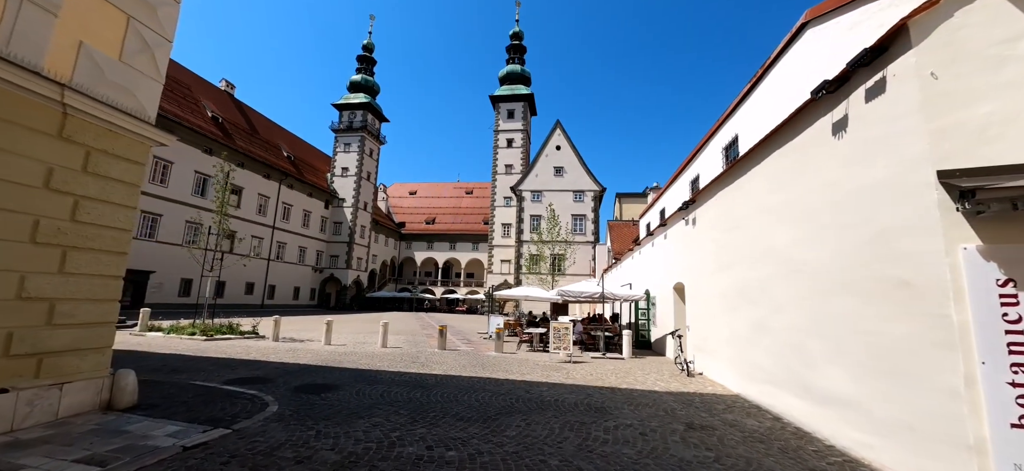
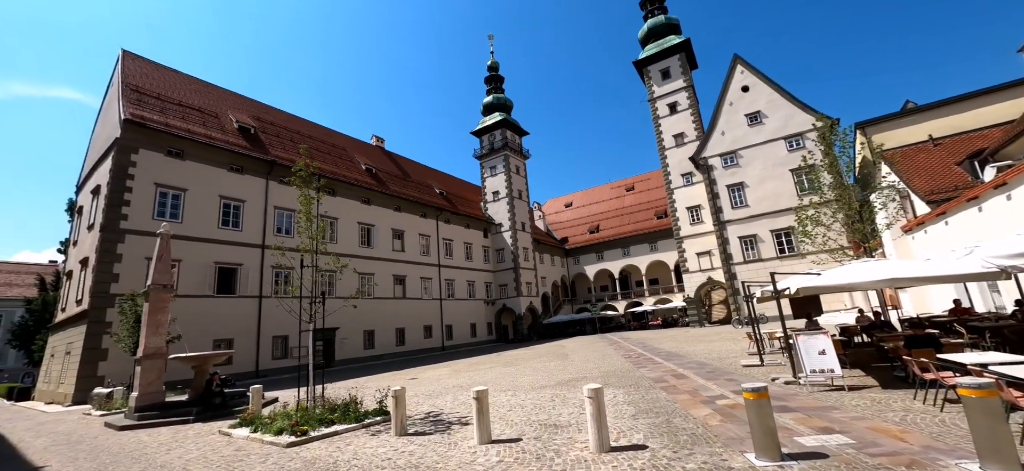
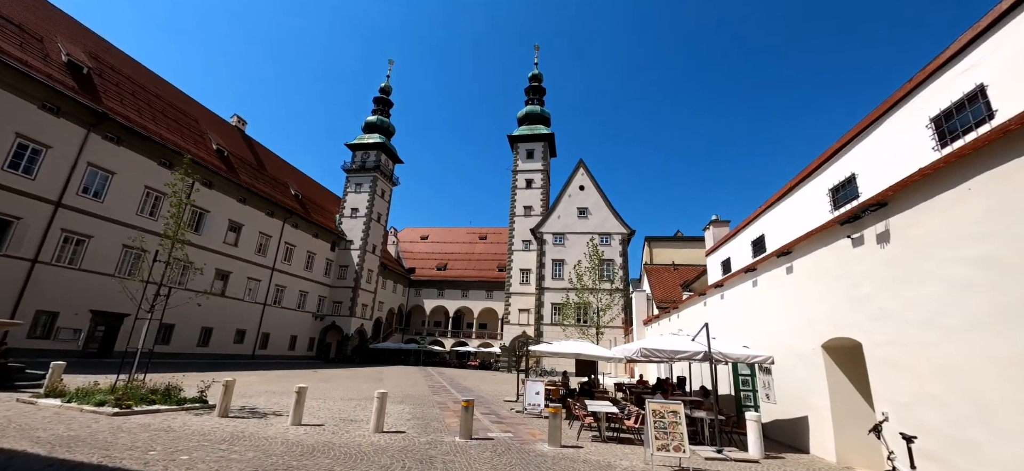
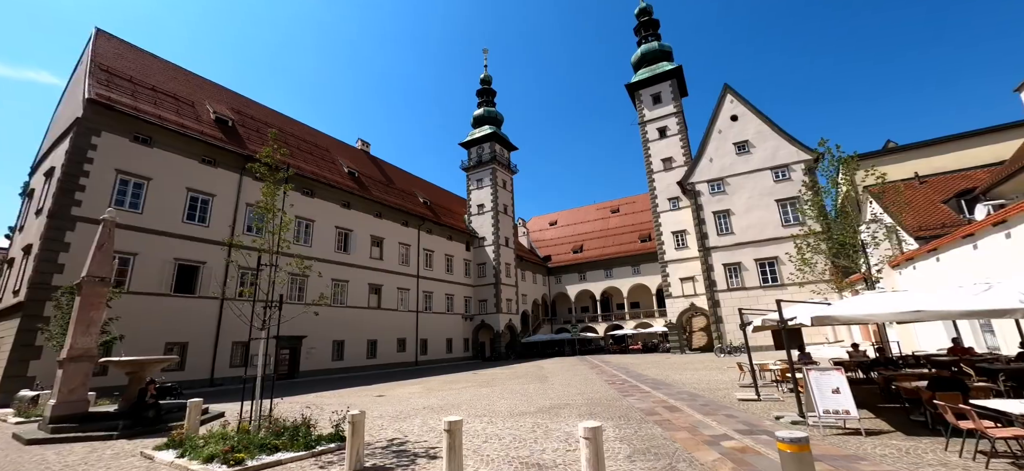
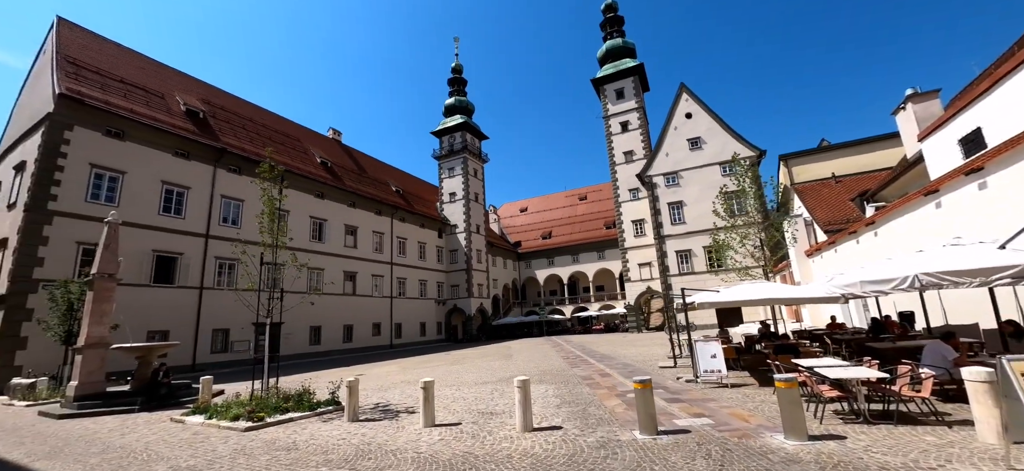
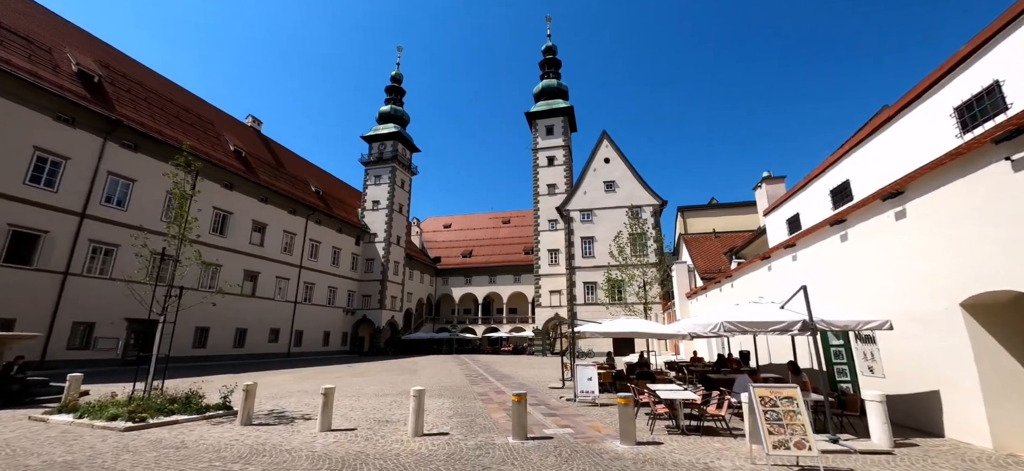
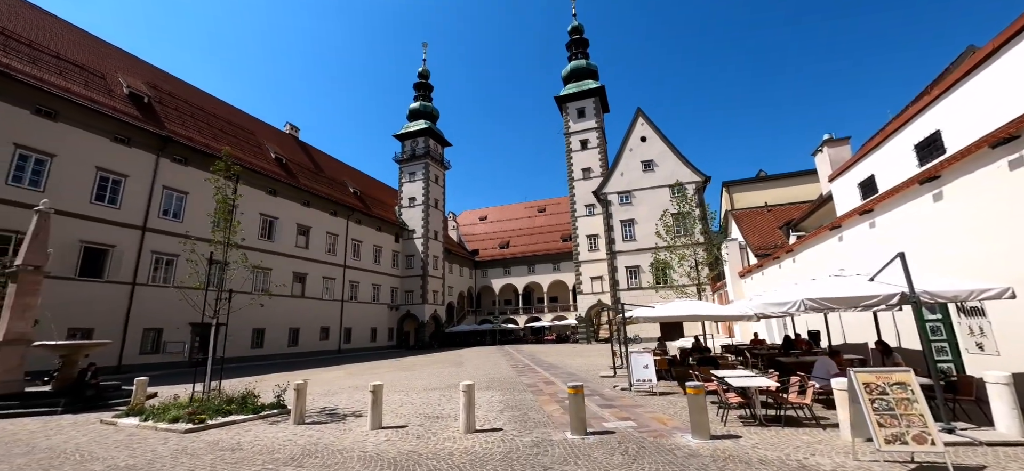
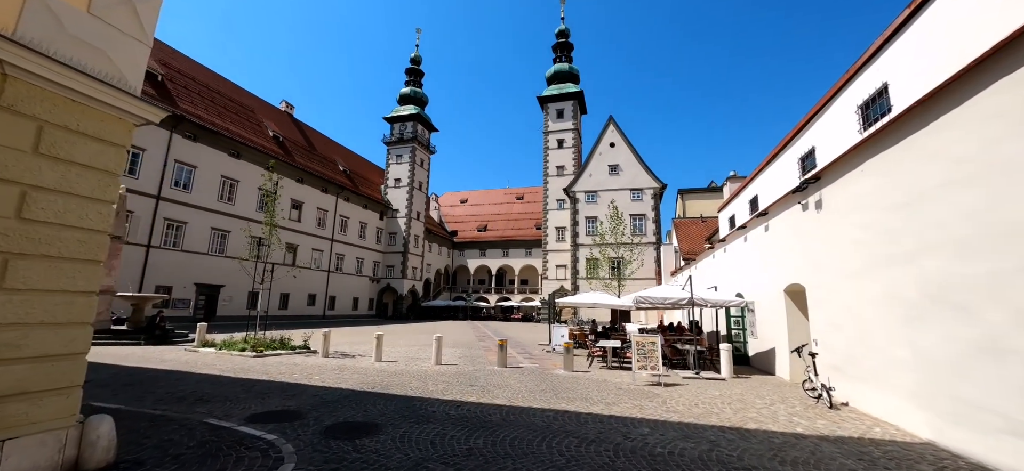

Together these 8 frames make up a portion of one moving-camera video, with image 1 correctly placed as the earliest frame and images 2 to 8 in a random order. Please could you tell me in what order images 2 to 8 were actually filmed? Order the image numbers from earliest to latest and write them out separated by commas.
8, 3, 6, 7, 5, 2, 4
